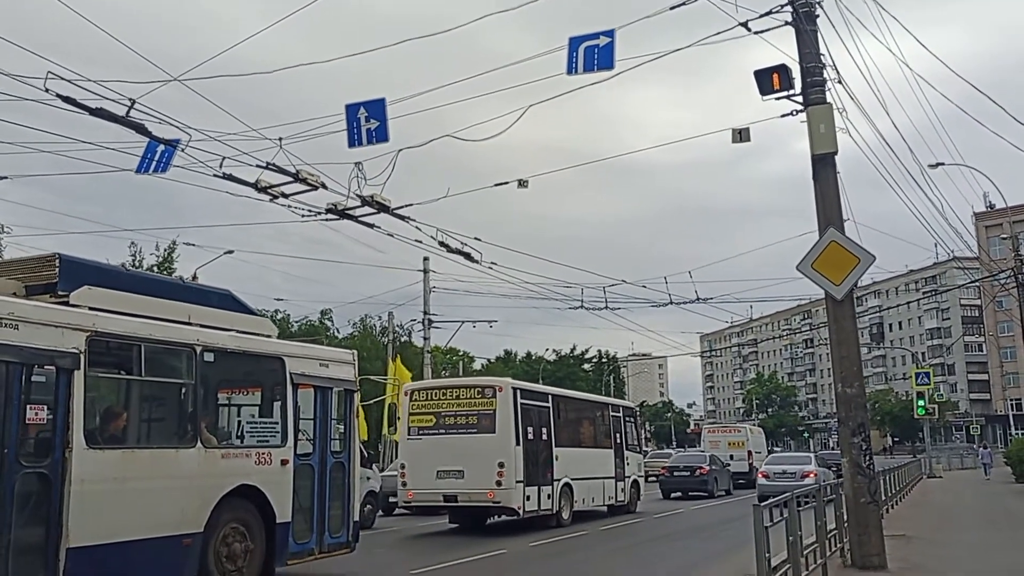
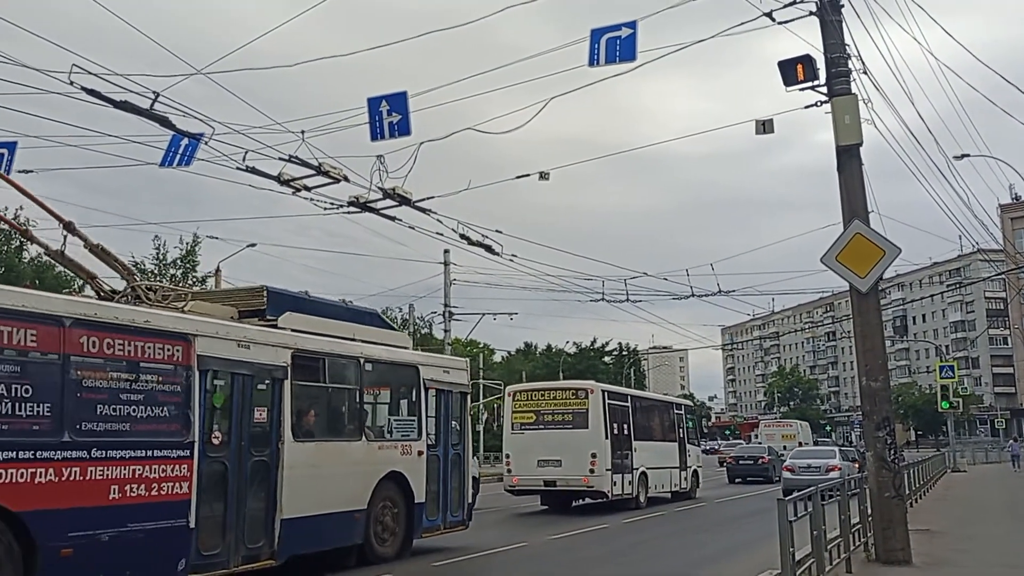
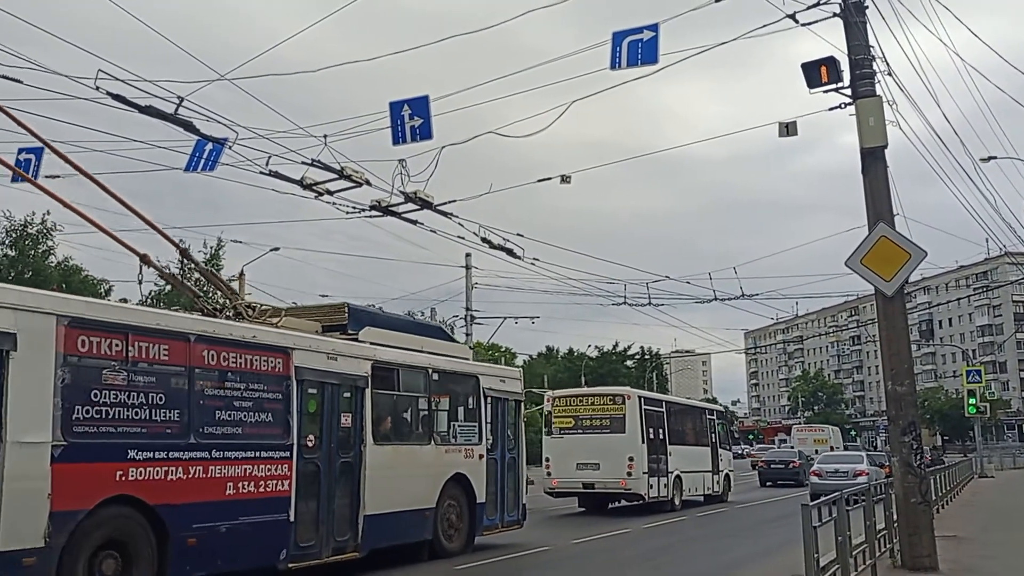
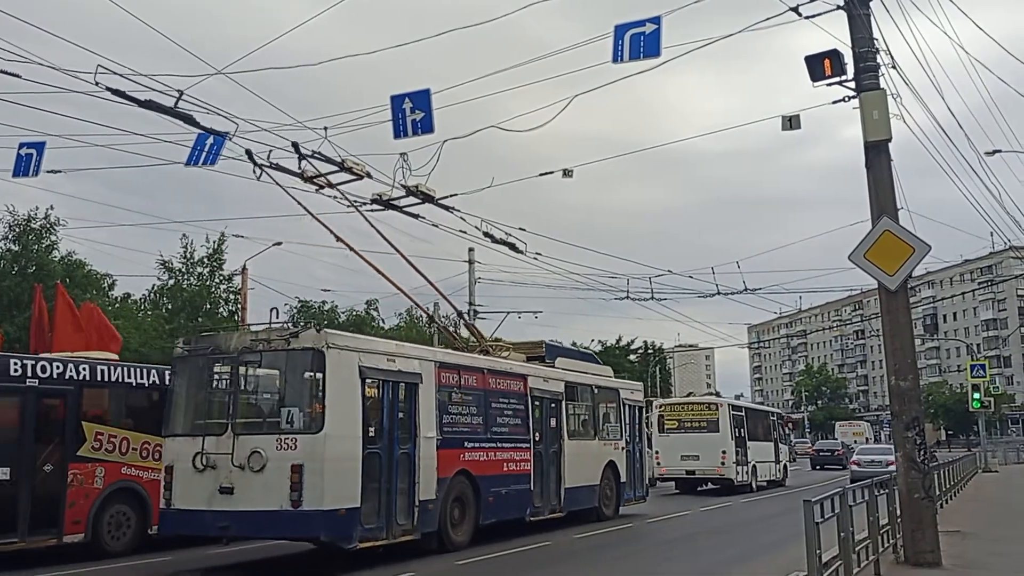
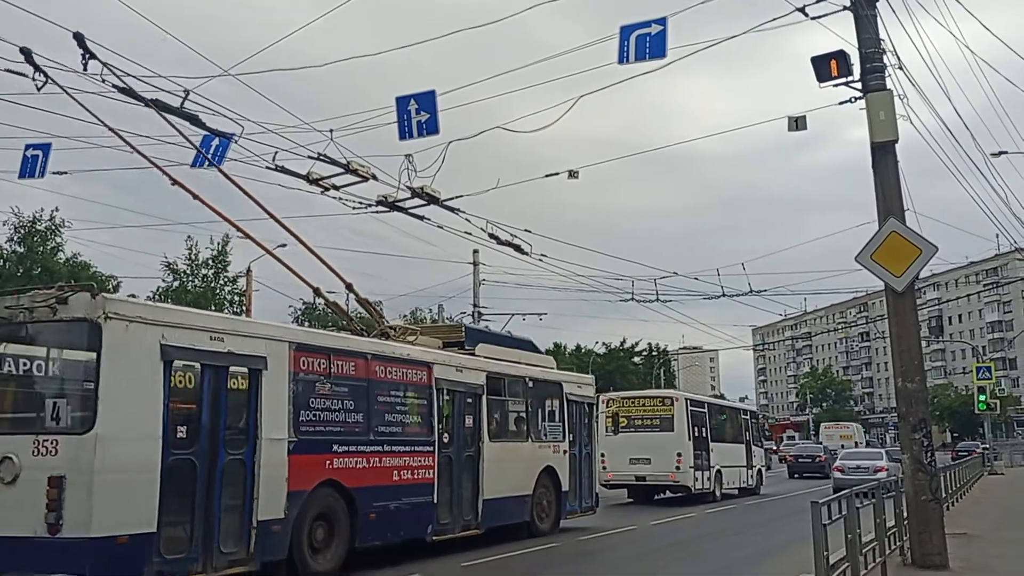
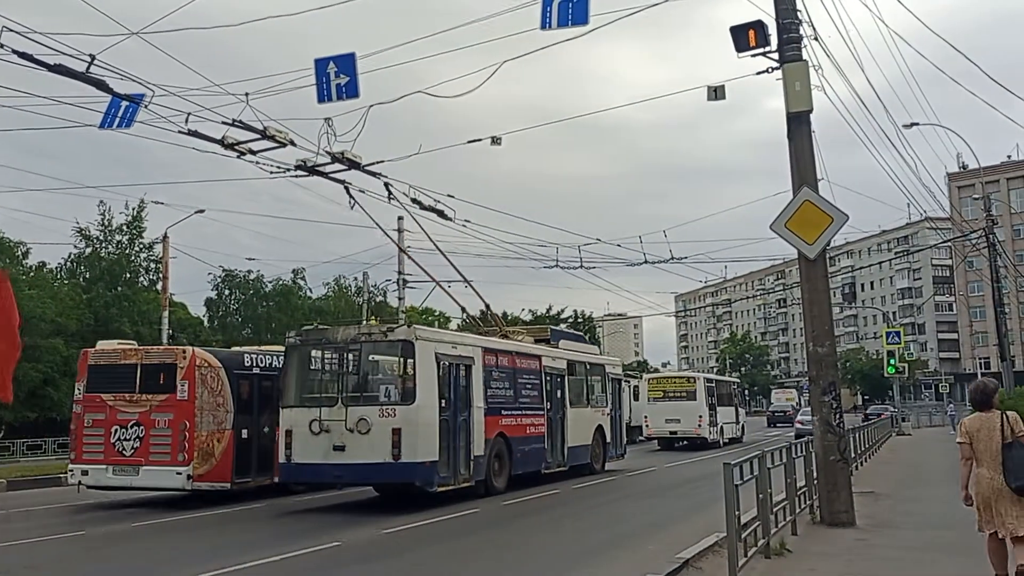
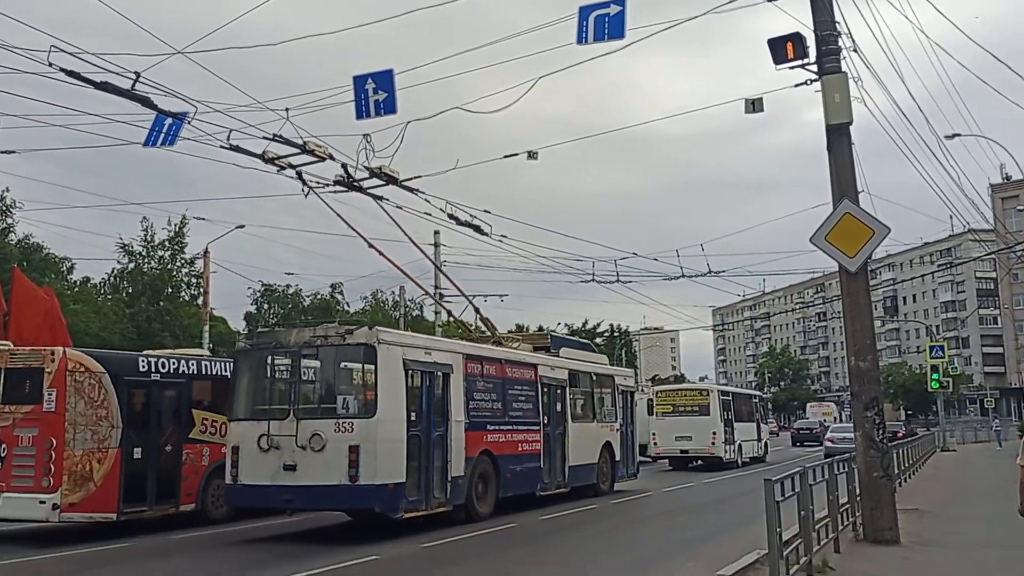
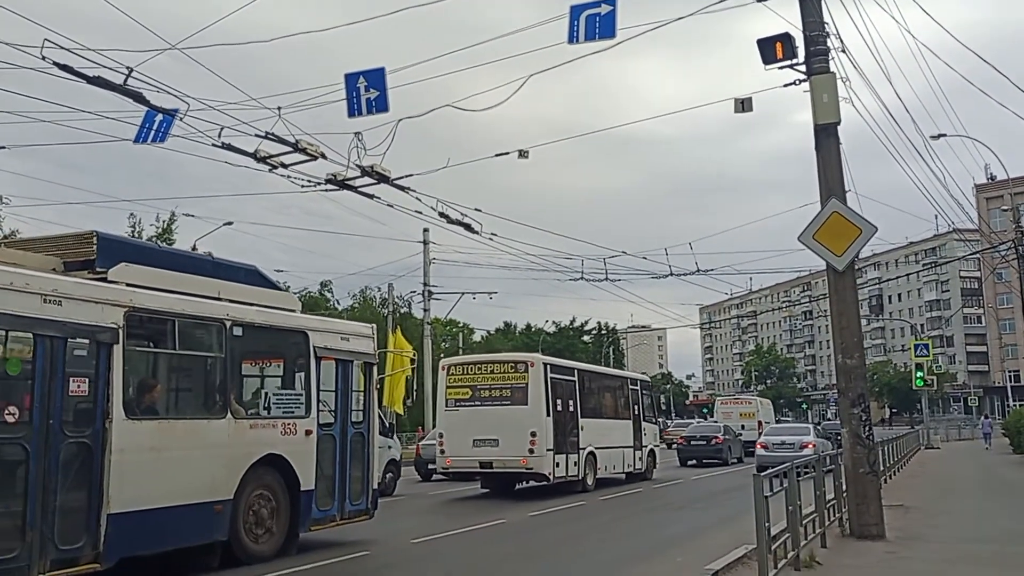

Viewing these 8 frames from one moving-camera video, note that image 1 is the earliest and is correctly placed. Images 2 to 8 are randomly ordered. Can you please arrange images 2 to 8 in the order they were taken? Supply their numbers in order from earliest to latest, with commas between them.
8, 2, 3, 5, 4, 7, 6
